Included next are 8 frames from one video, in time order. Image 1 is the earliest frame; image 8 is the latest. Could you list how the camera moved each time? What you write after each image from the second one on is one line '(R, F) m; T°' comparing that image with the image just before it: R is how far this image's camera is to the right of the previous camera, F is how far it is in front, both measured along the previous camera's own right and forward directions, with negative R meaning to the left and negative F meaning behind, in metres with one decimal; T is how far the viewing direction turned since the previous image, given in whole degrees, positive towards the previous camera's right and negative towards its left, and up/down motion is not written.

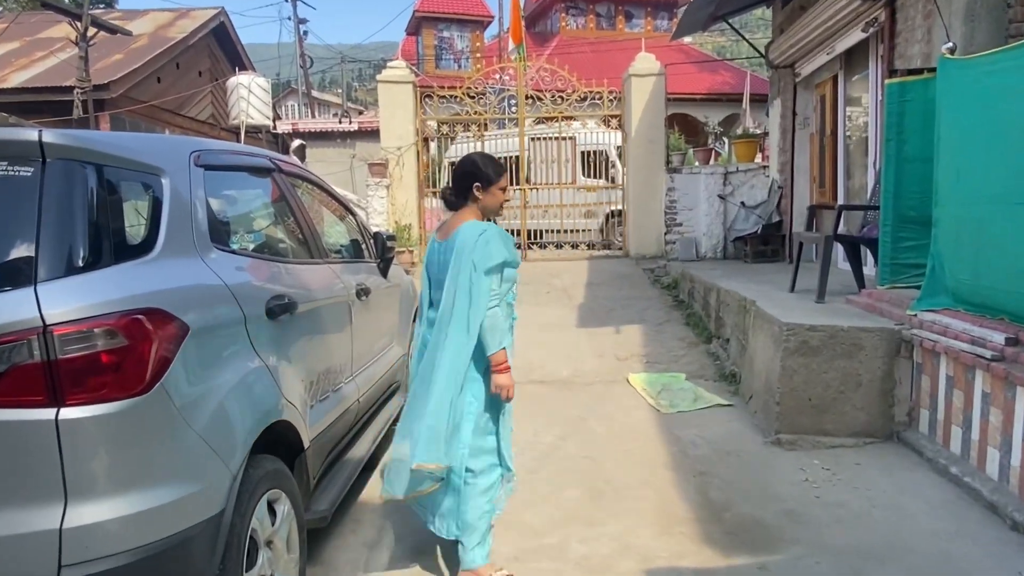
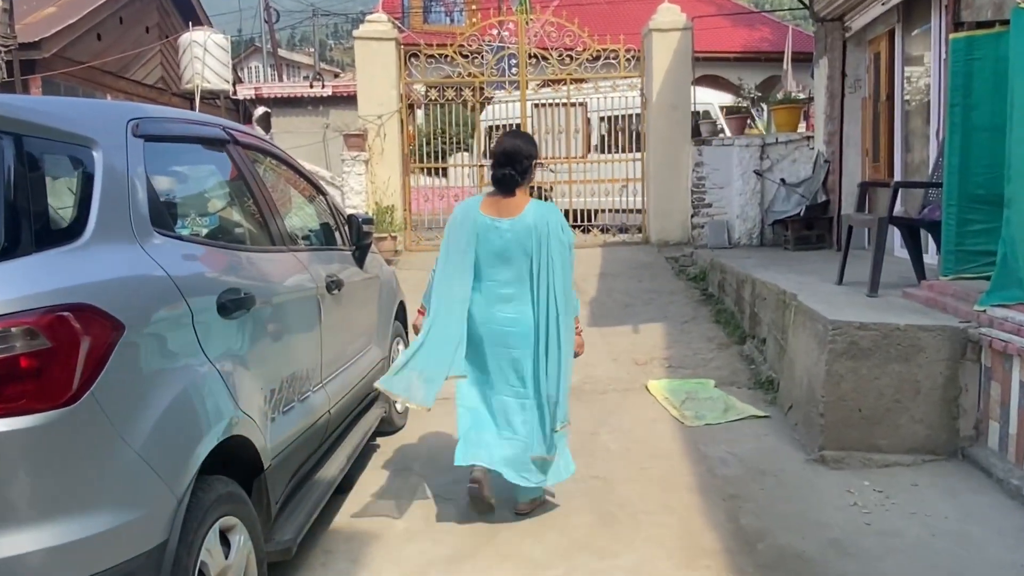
(+0.1, +0.7) m; -1°
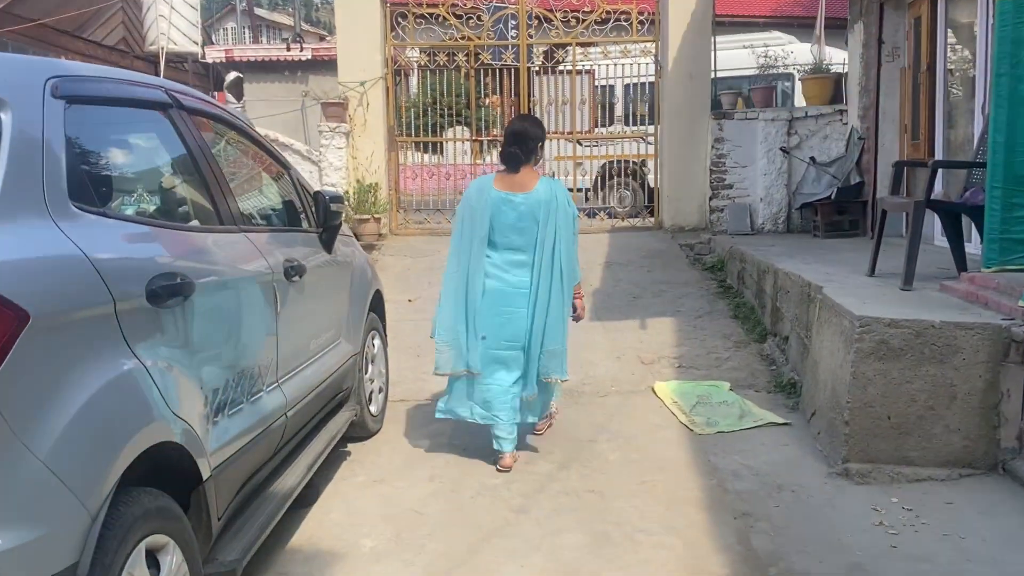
(+0.1, +0.4) m; -1°
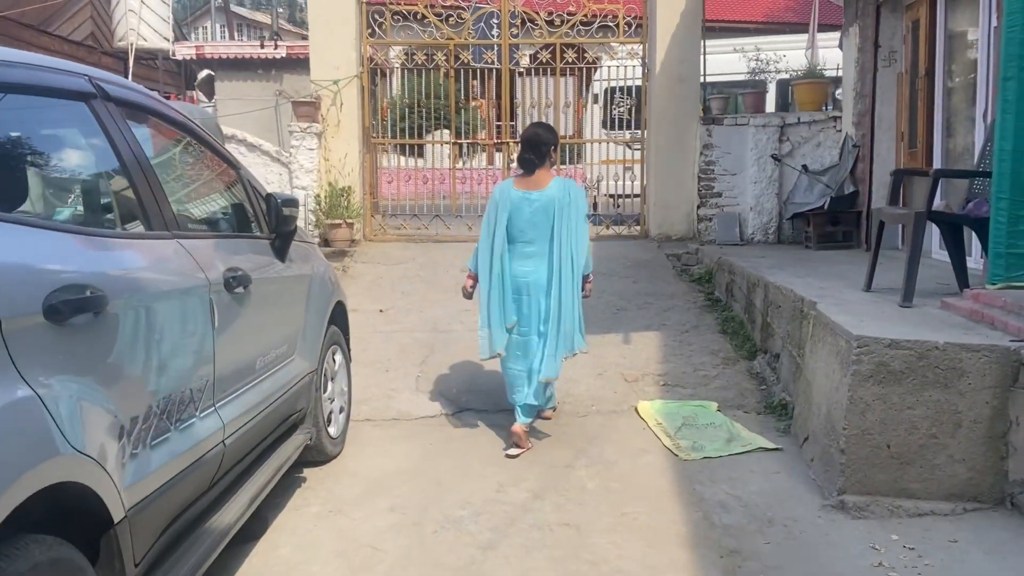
(+0.1, +0.3) m; 0°
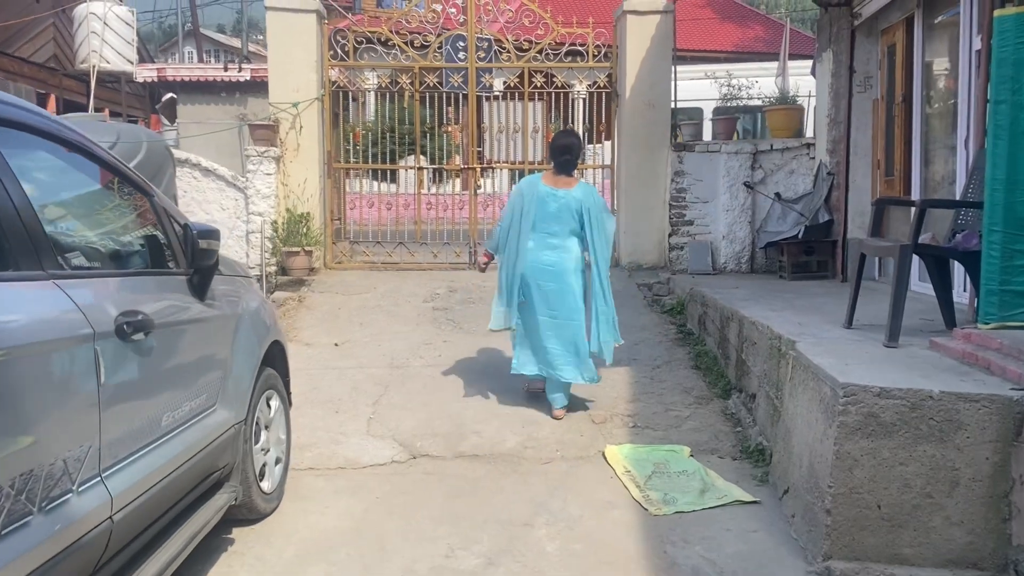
(+0.1, +0.4) m; +2°
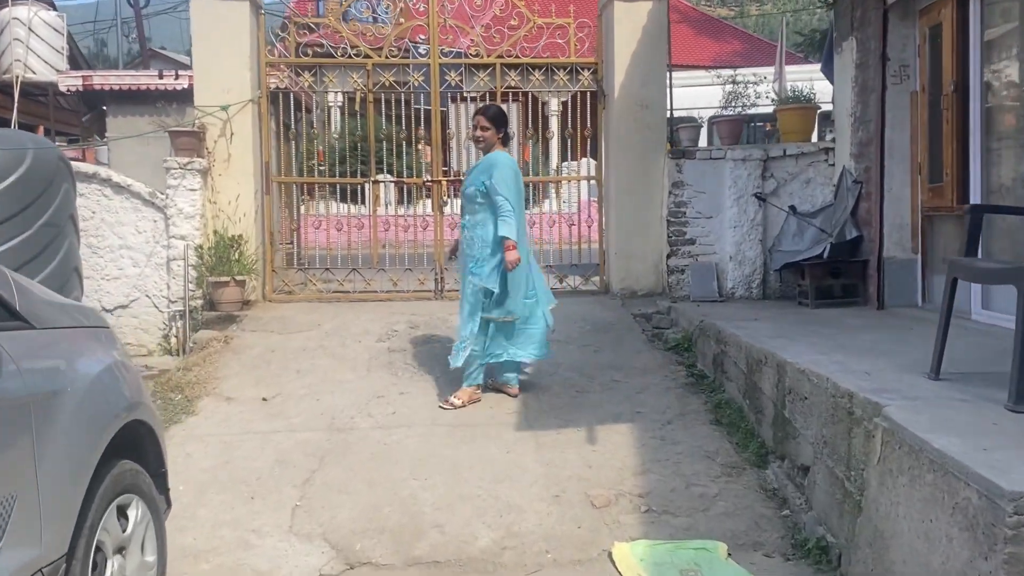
(0.0, +1.2) m; +2°
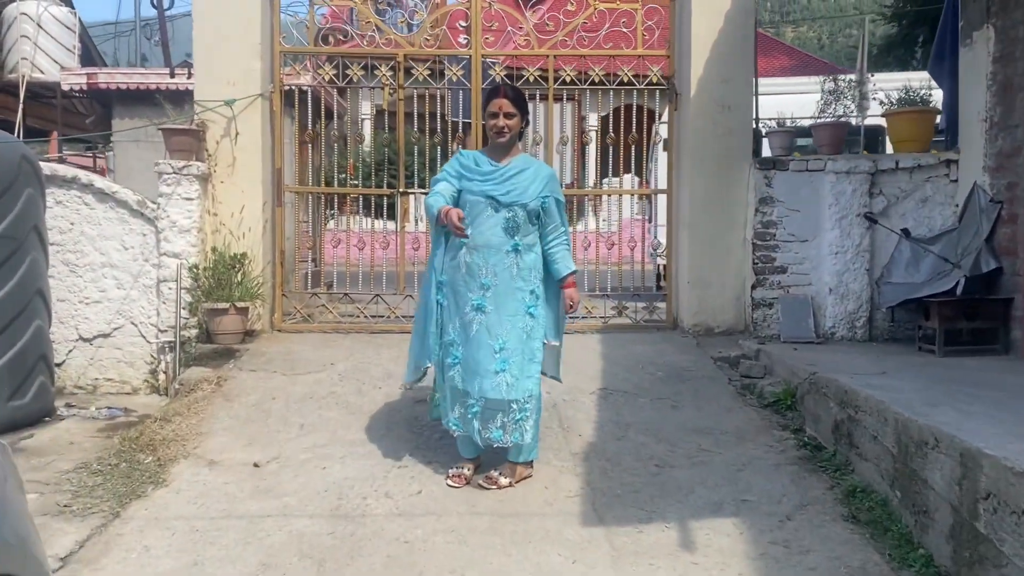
(-0.2, +1.1) m; -2°
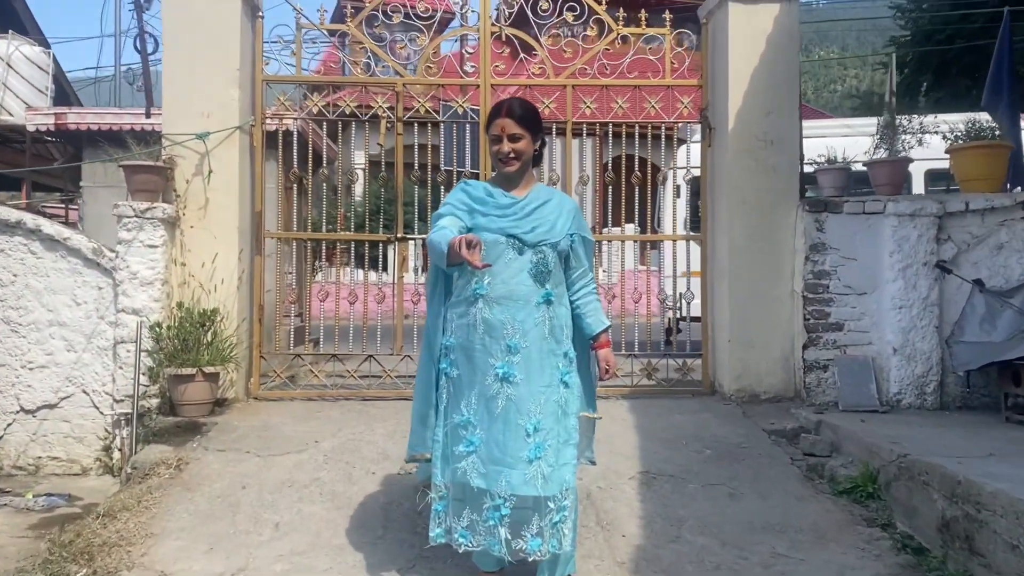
(-0.1, +0.8) m; +1°
